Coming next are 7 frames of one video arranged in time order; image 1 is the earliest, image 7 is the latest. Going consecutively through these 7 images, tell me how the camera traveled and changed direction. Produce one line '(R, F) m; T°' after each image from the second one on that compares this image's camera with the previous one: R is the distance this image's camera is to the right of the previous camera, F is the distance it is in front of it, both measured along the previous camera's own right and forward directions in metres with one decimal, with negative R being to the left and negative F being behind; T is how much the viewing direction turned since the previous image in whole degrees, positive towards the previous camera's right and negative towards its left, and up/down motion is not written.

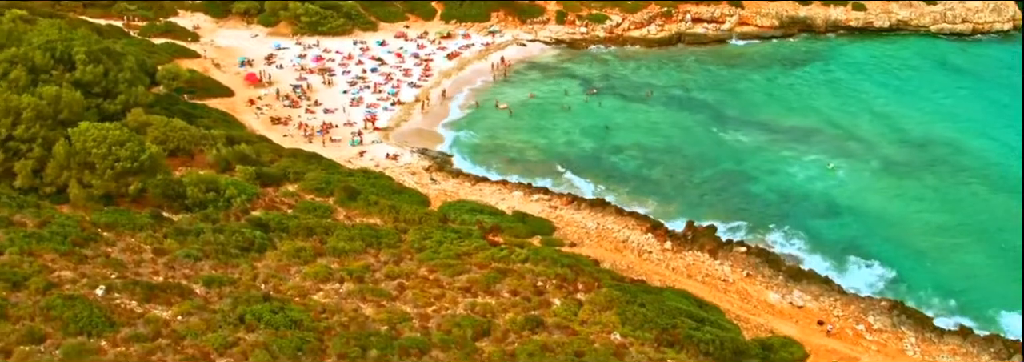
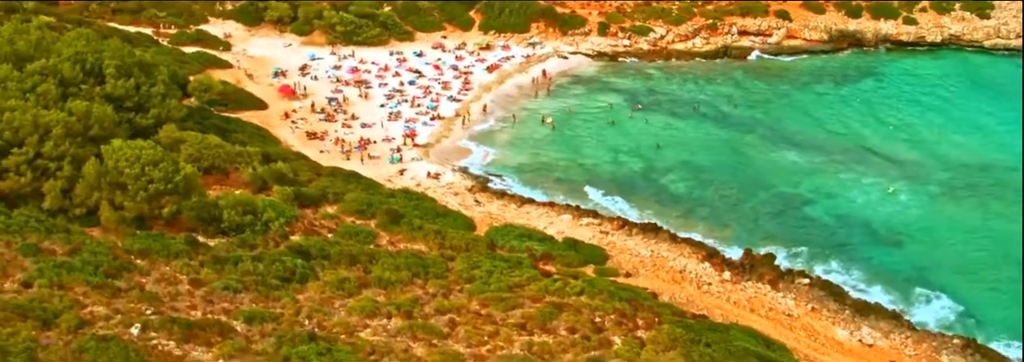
(-0.8, +2.1) m; -1°
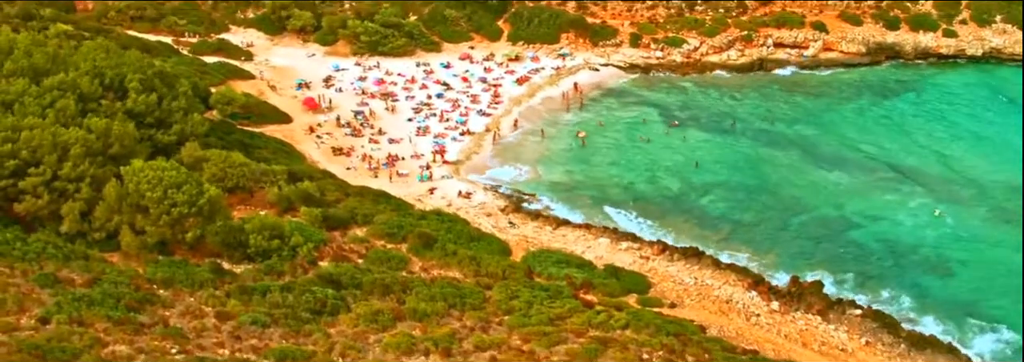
(-0.7, +1.8) m; 0°
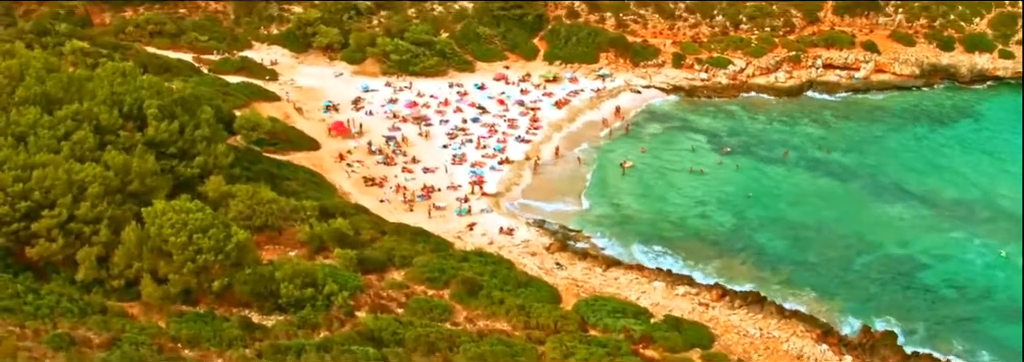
(-0.9, +3.0) m; 0°
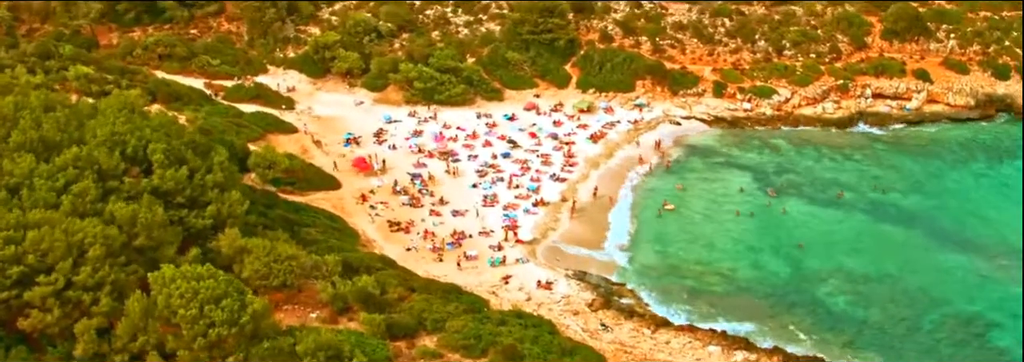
(-0.8, +3.5) m; 0°
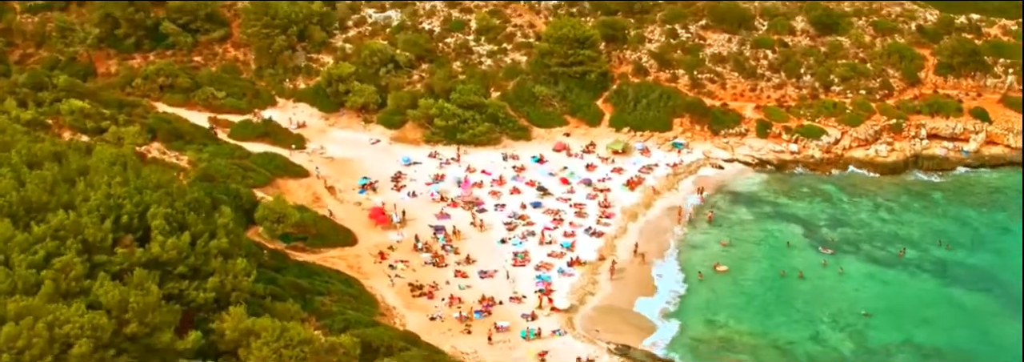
(-0.8, +4.2) m; 0°
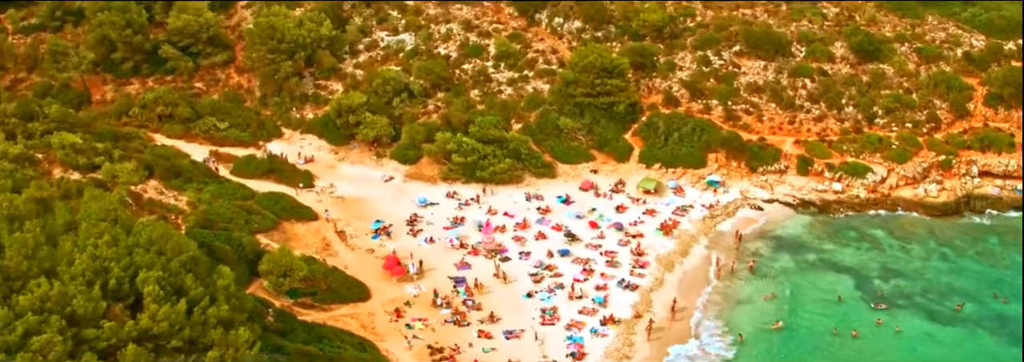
(-0.6, +3.5) m; 0°
